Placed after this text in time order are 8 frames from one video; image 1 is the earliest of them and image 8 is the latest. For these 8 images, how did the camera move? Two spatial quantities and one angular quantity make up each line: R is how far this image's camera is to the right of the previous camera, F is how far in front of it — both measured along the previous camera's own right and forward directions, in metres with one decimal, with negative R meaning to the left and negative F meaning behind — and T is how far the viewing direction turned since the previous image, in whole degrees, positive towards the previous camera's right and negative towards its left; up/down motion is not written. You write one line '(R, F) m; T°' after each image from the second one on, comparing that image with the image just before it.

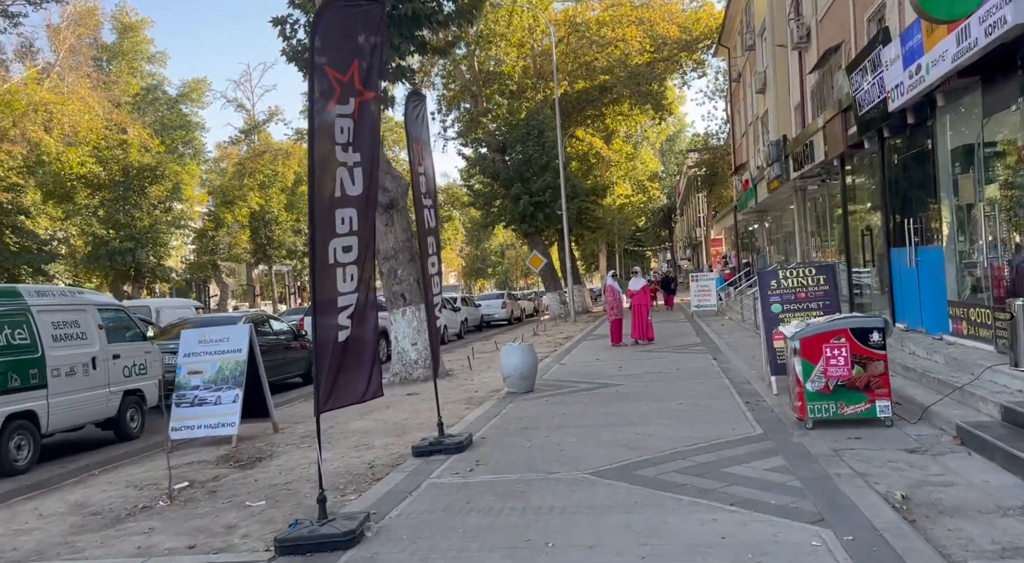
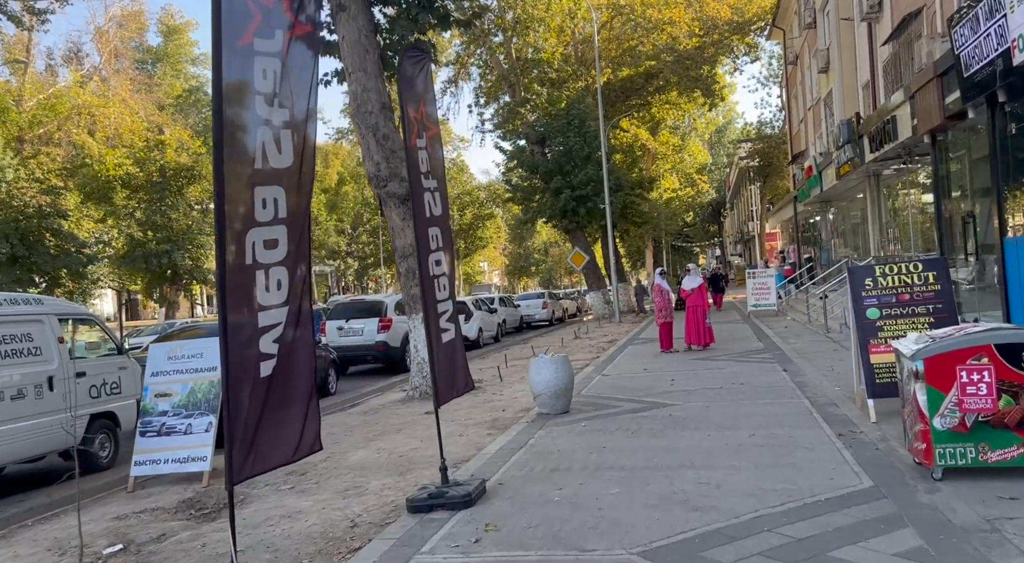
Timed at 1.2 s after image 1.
(+0.2, +1.9) m; -3°
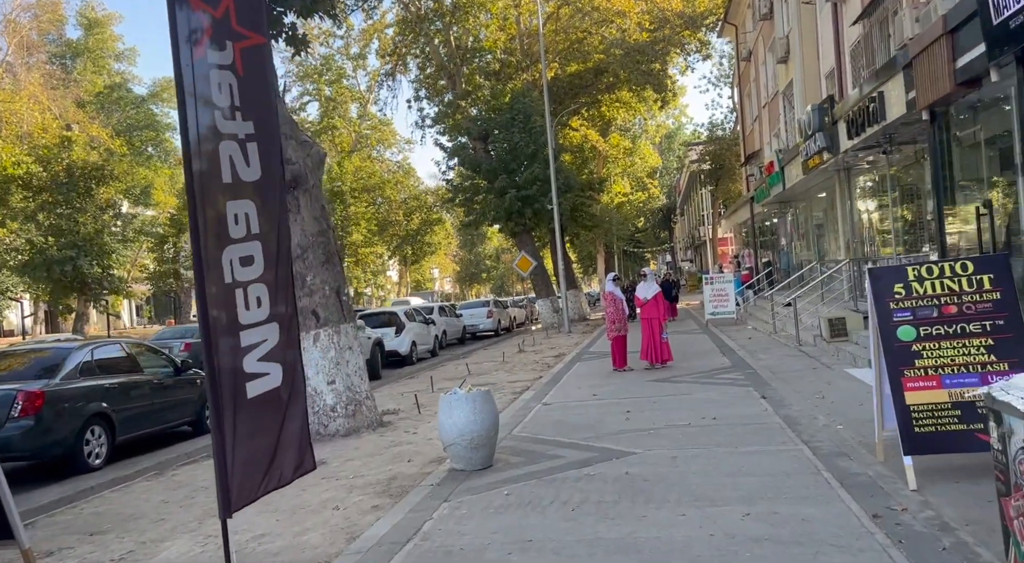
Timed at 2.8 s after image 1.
(+0.5, +2.6) m; +3°
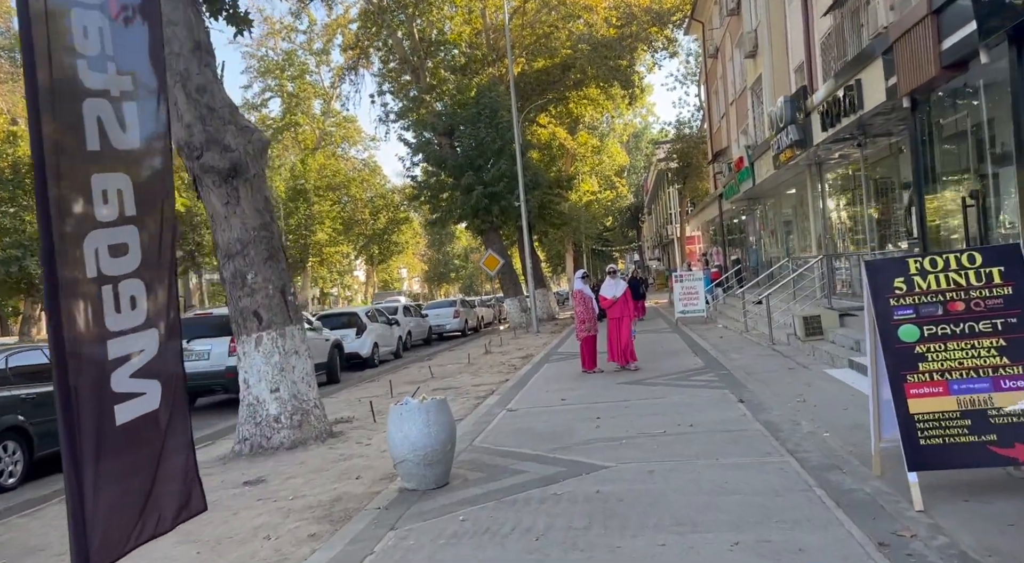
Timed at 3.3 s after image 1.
(+0.1, +0.8) m; +2°
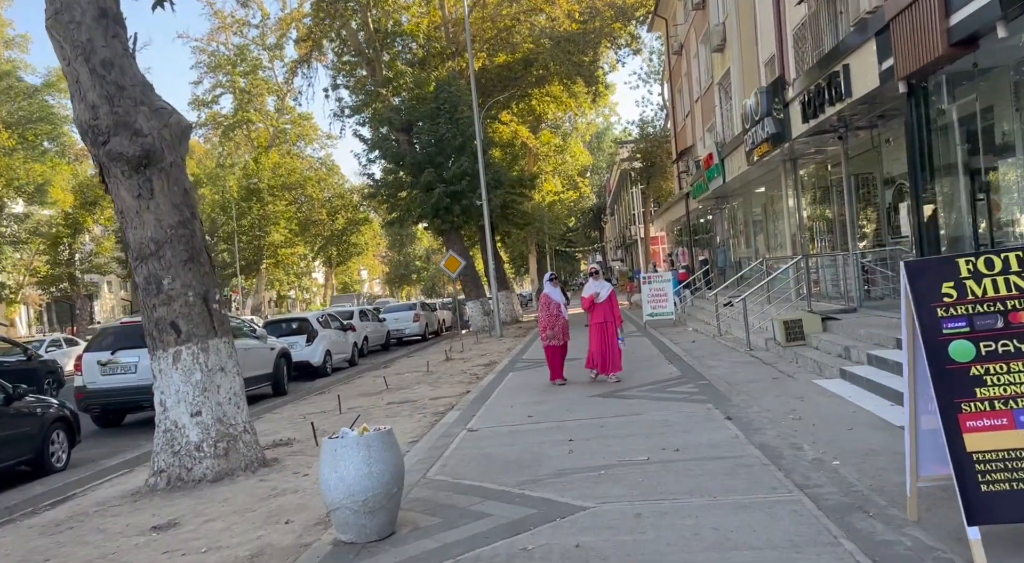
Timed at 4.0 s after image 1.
(0.0, +1.2) m; +3°
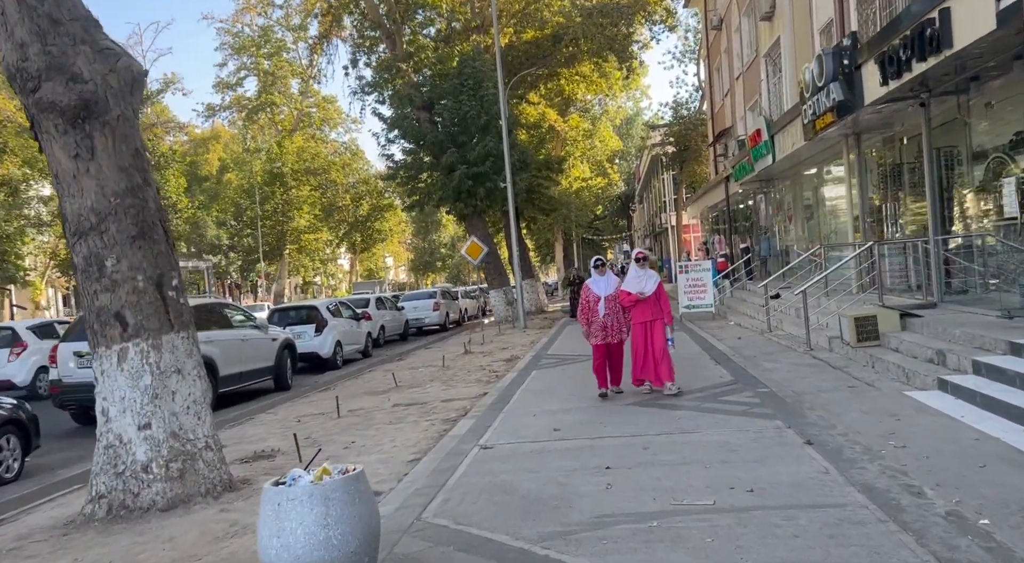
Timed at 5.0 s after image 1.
(0.0, +1.7) m; -2°
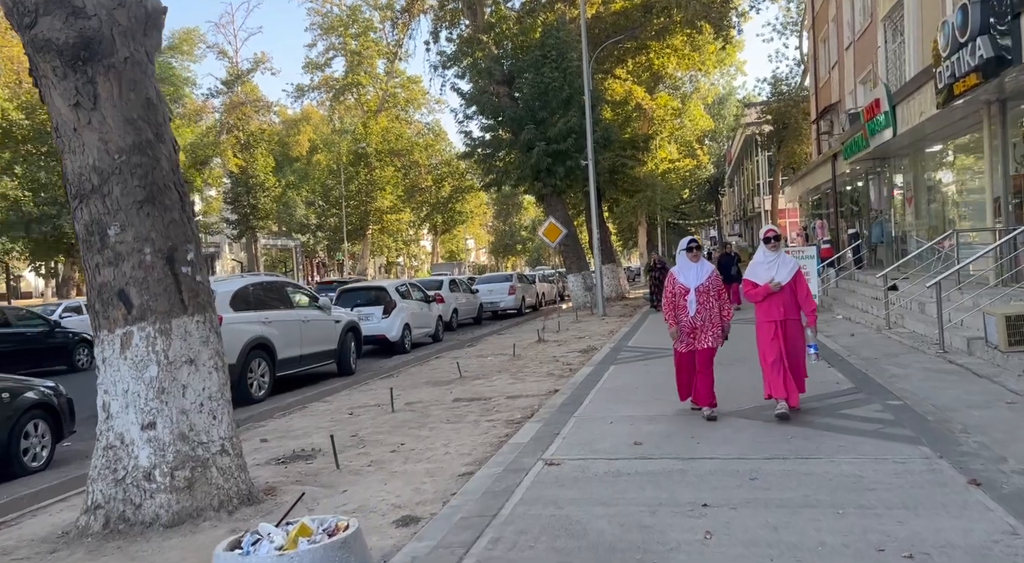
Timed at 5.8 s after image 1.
(0.0, +1.3) m; -6°
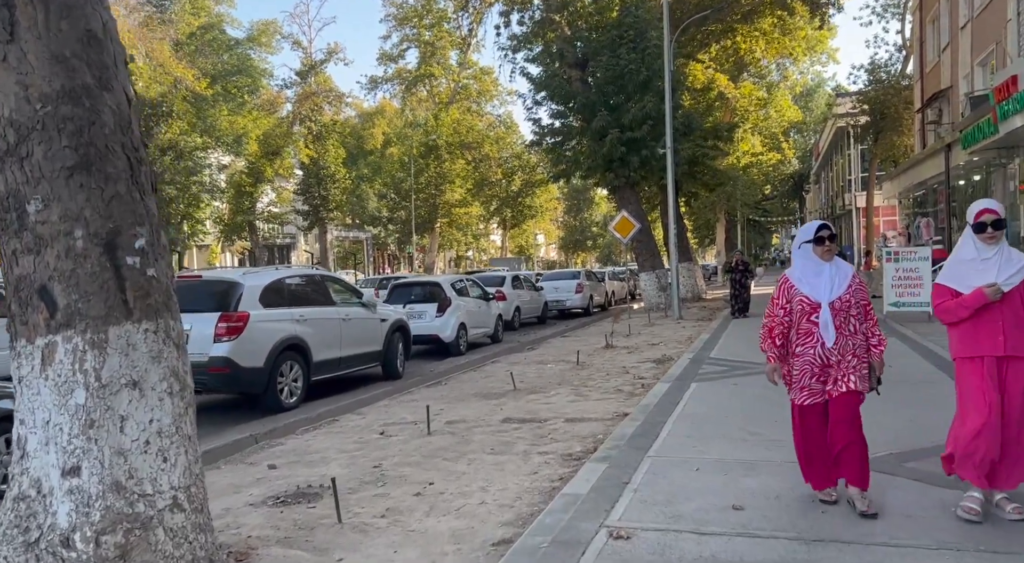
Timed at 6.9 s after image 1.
(+0.1, +1.7) m; -5°
